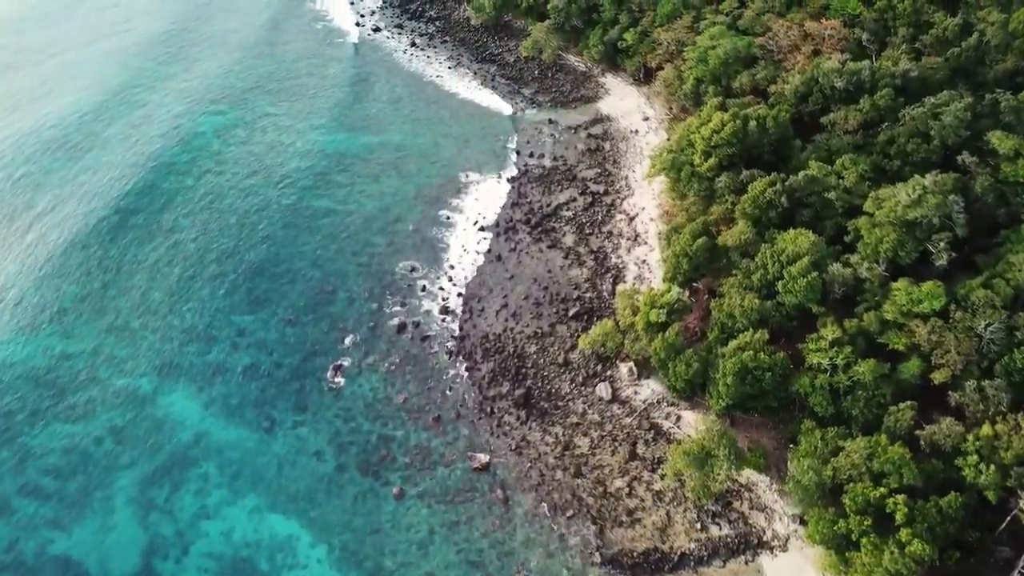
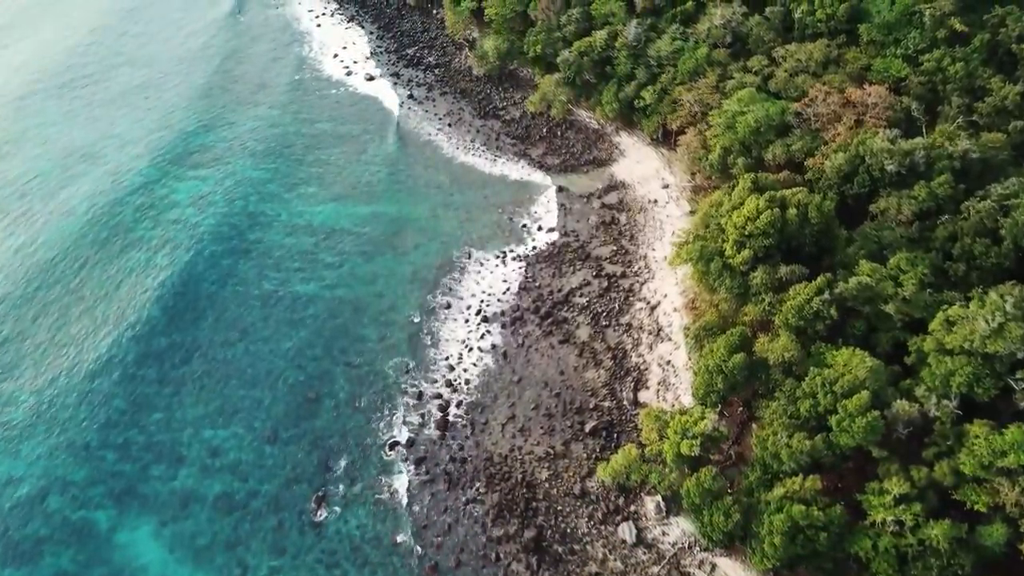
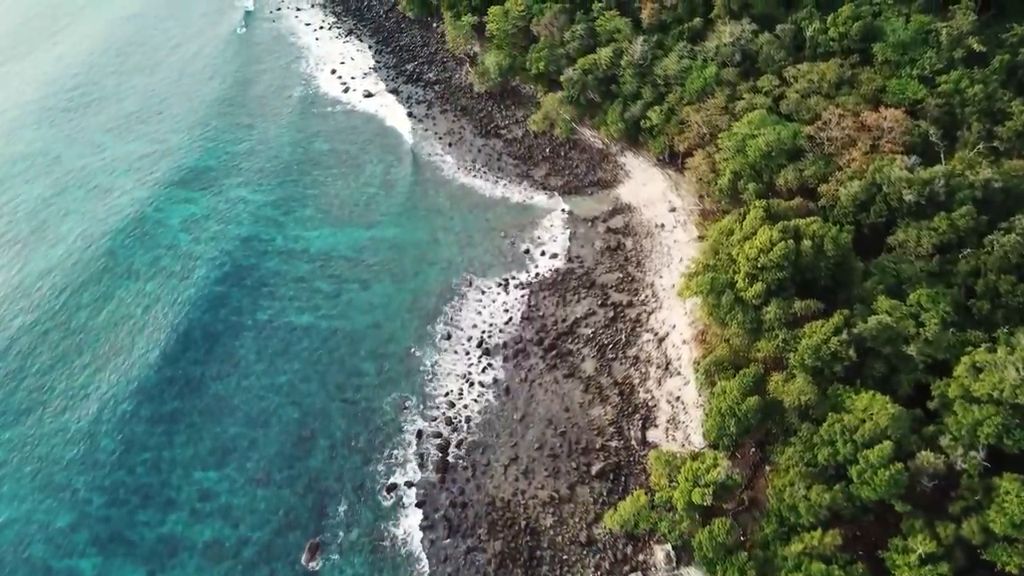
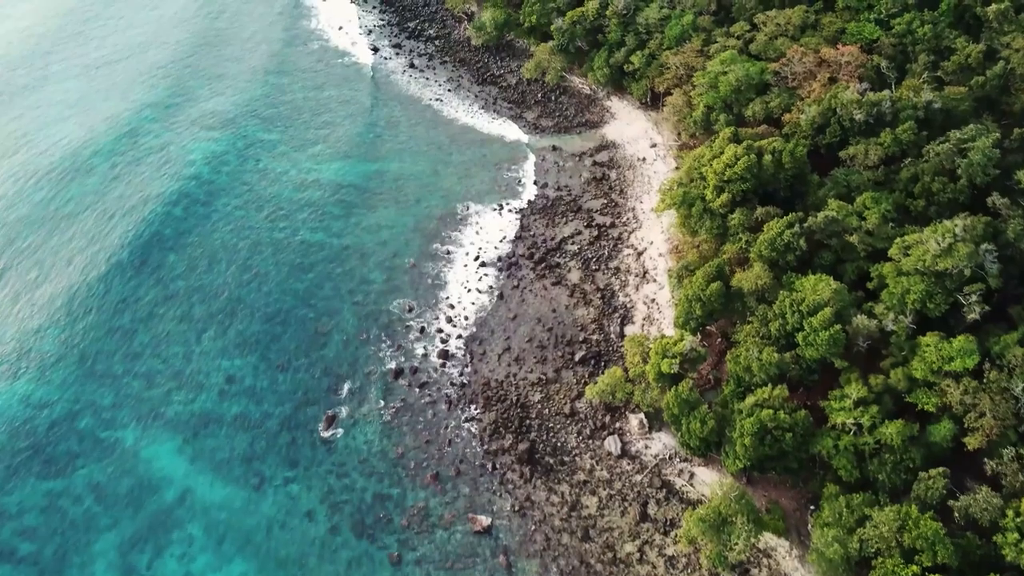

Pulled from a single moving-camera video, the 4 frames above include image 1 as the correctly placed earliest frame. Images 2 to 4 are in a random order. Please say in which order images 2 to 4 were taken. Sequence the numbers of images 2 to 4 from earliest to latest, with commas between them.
4, 2, 3
